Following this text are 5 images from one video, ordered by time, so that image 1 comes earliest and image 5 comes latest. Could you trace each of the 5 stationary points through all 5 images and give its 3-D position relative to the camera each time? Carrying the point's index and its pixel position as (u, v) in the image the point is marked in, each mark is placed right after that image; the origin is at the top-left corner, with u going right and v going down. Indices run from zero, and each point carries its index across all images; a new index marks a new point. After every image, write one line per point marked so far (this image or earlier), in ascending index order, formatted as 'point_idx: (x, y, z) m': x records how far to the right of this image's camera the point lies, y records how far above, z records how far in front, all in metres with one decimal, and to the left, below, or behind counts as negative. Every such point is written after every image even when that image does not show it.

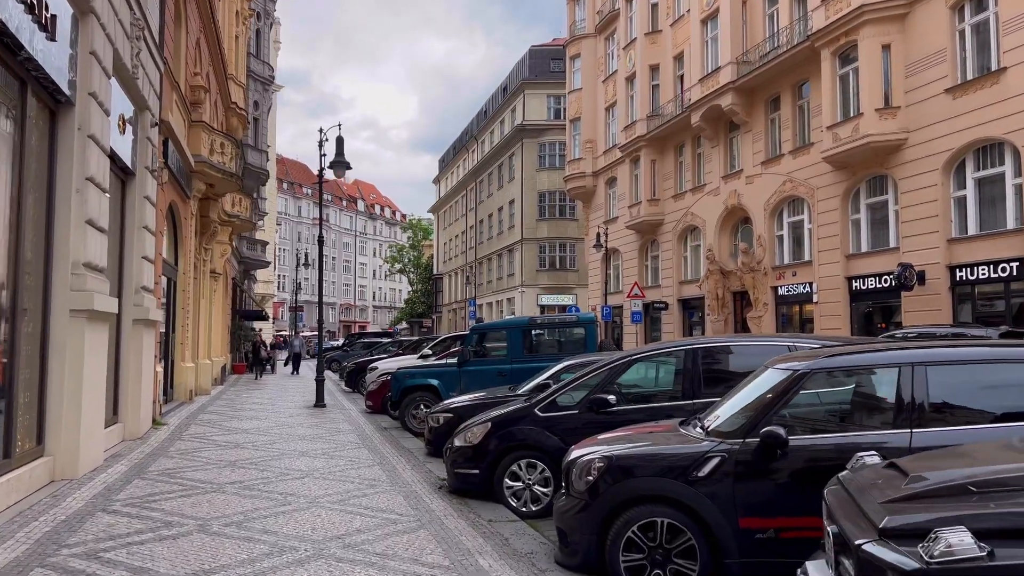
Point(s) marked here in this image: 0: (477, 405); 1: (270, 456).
0: (-0.5, -1.7, +11.0) m
1: (-3.5, -2.4, +11.0) m
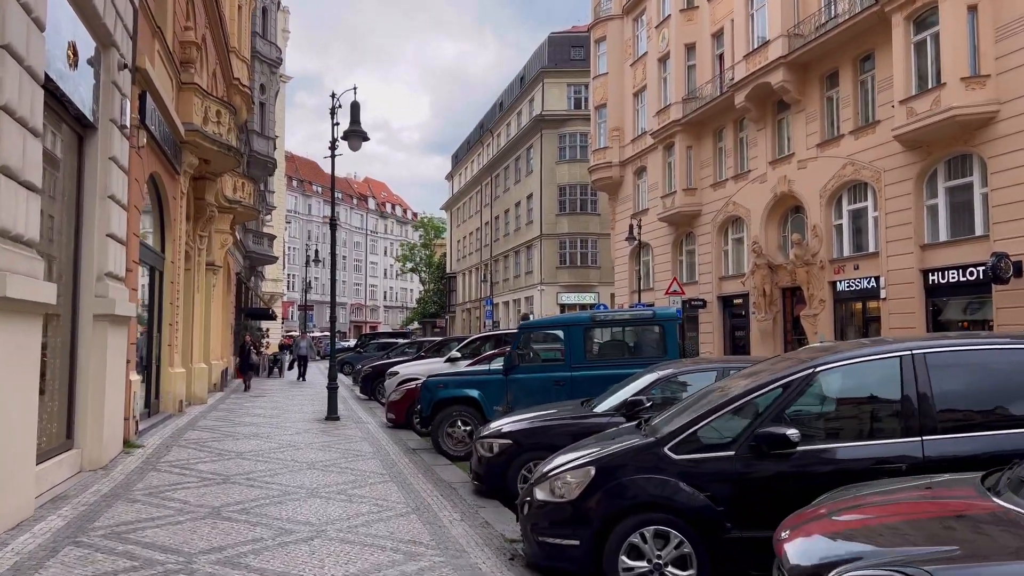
0: (+0.4, -1.6, +8.3) m
1: (-2.6, -2.3, +8.2) m
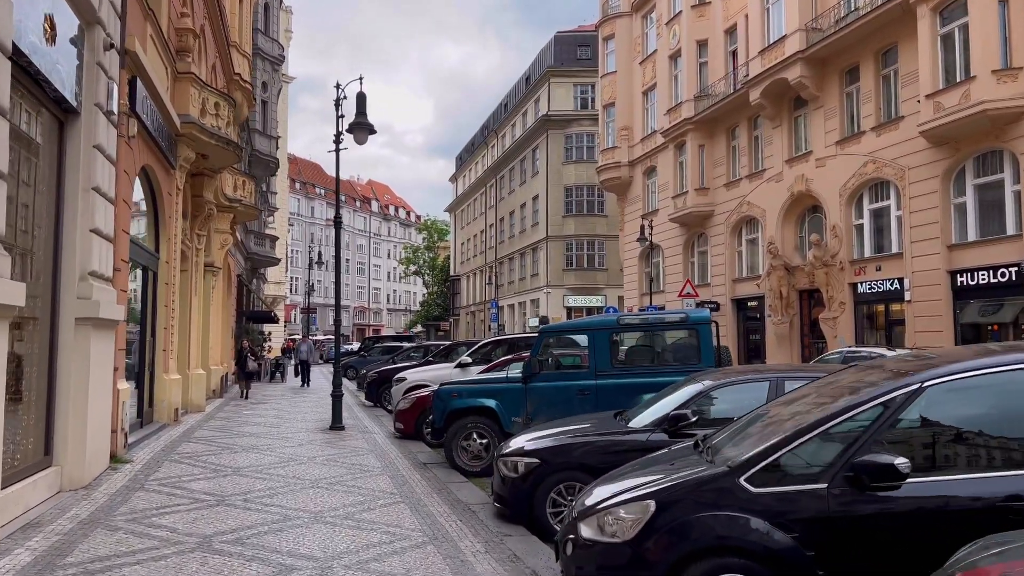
0: (+0.6, -1.6, +7.4) m
1: (-2.3, -2.3, +7.3) m
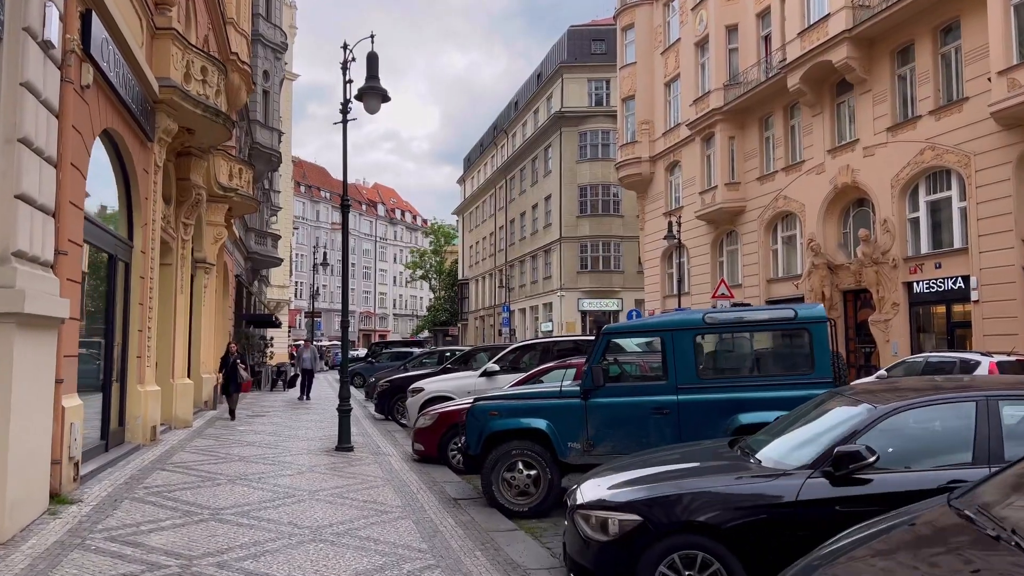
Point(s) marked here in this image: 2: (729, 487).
0: (+1.2, -1.4, +5.1) m
1: (-1.7, -2.1, +5.0) m
2: (+1.5, -1.3, +5.1) m
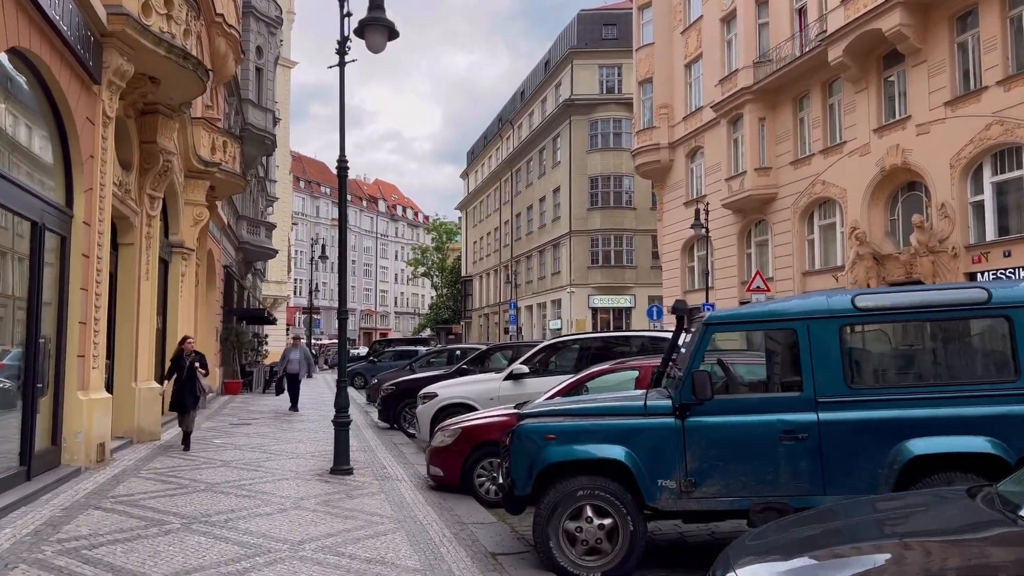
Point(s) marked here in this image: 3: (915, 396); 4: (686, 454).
0: (+1.7, -1.2, +2.6) m
1: (-1.2, -1.9, +2.6) m
2: (+2.0, -1.1, +2.6) m
3: (+3.0, -0.8, +5.6) m
4: (+1.3, -1.3, +5.8) m
